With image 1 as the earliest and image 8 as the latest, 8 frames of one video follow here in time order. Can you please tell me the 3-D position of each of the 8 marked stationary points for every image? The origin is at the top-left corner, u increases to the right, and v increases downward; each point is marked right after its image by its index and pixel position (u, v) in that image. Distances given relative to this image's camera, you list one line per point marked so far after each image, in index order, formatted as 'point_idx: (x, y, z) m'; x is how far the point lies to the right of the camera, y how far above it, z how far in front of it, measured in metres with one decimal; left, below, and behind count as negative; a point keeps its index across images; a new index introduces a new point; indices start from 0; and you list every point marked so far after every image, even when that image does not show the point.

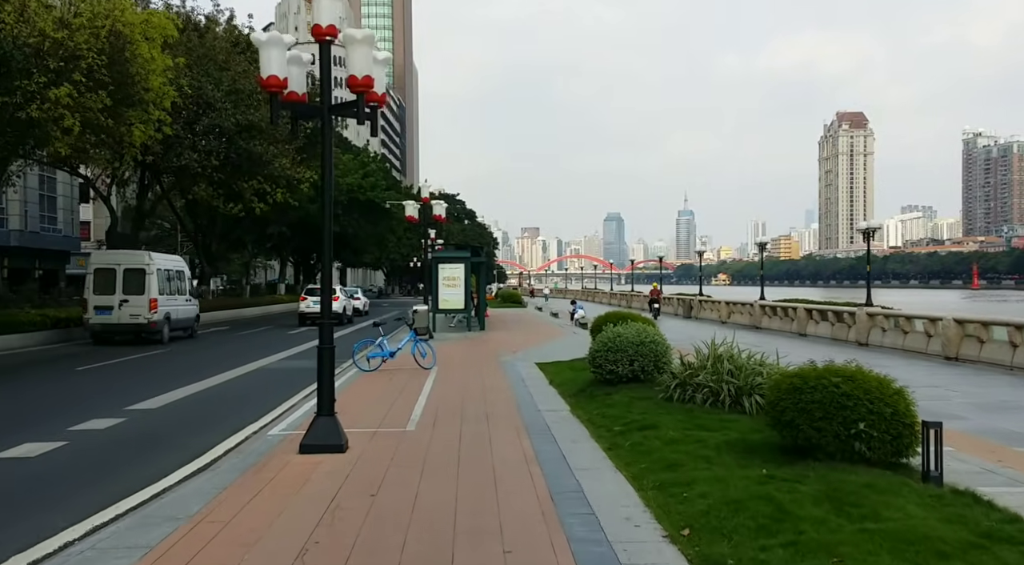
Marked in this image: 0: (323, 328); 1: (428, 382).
0: (-2.2, -0.5, +7.4) m
1: (-1.7, -2.0, +13.3) m
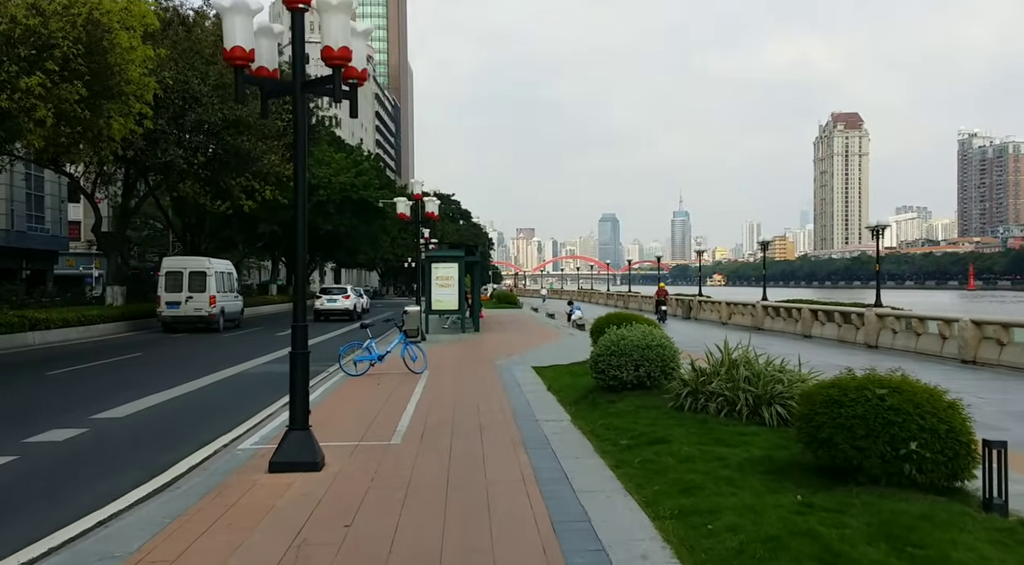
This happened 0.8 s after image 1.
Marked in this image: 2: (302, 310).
0: (-2.2, -0.5, +6.7) m
1: (-1.8, -2.0, +12.5) m
2: (-2.1, -0.3, +6.7) m
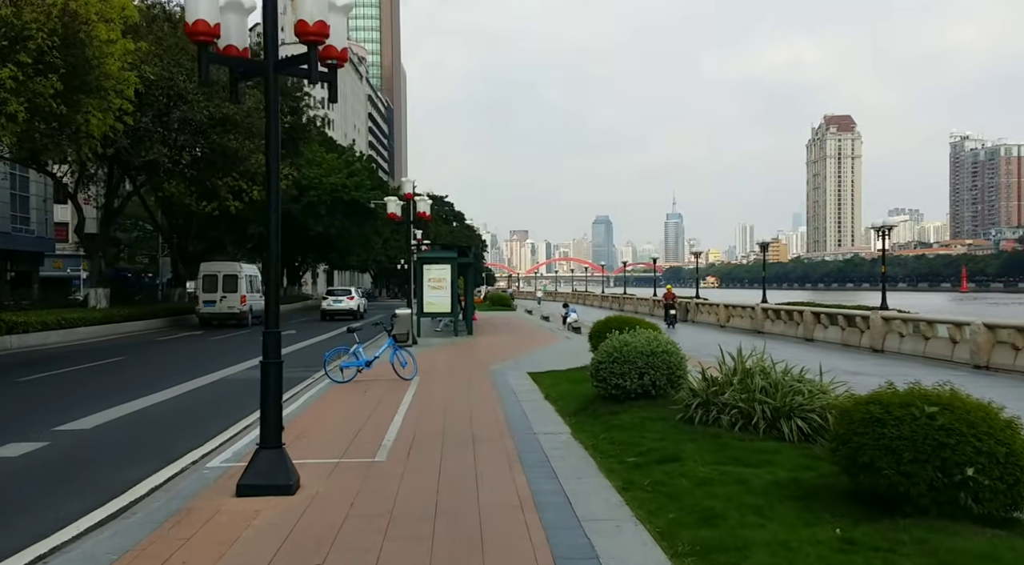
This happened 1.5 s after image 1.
0: (-2.2, -0.5, +6.0) m
1: (-1.9, -2.0, +11.9) m
2: (-2.2, -0.3, +6.0) m
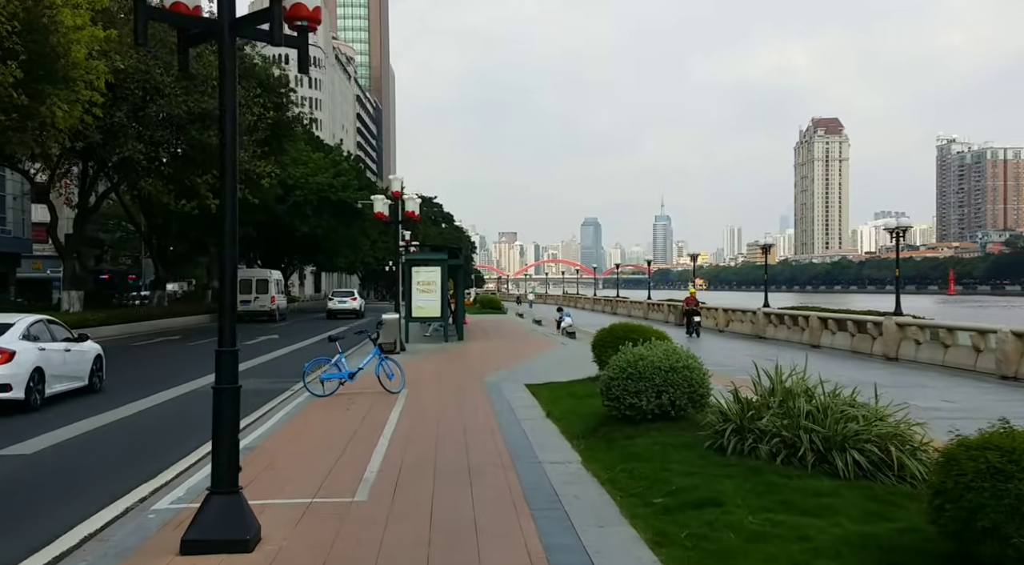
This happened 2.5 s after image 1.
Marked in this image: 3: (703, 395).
0: (-2.2, -0.6, +4.9) m
1: (-2.0, -2.1, +10.8) m
2: (-2.1, -0.3, +5.0) m
3: (+2.2, -1.3, +7.7) m
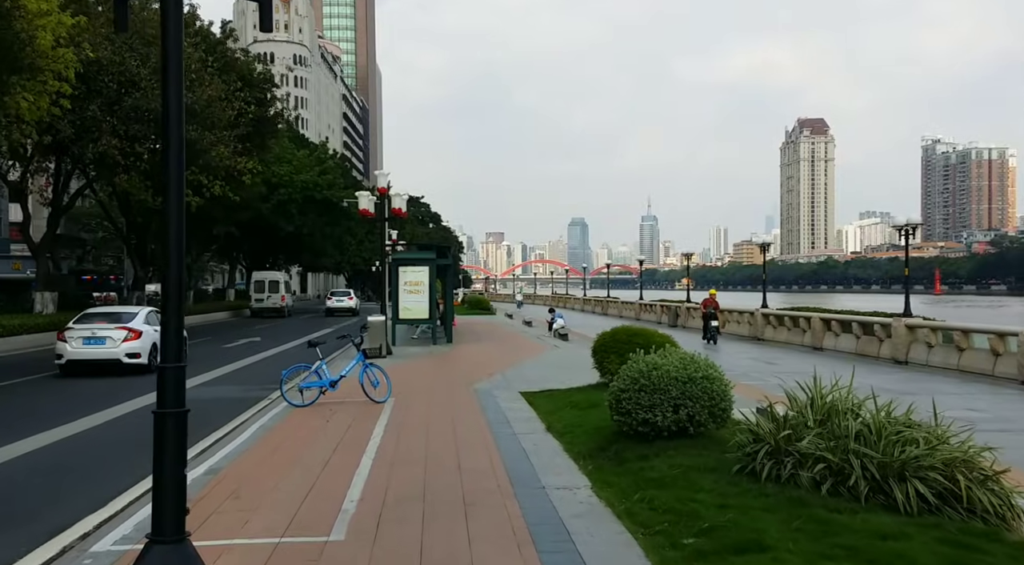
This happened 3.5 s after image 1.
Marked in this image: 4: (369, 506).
0: (-2.1, -0.6, +4.0) m
1: (-2.0, -2.1, +9.9) m
2: (-2.1, -0.4, +4.1) m
3: (+2.2, -1.3, +6.9) m
4: (-1.3, -2.0, +6.0) m
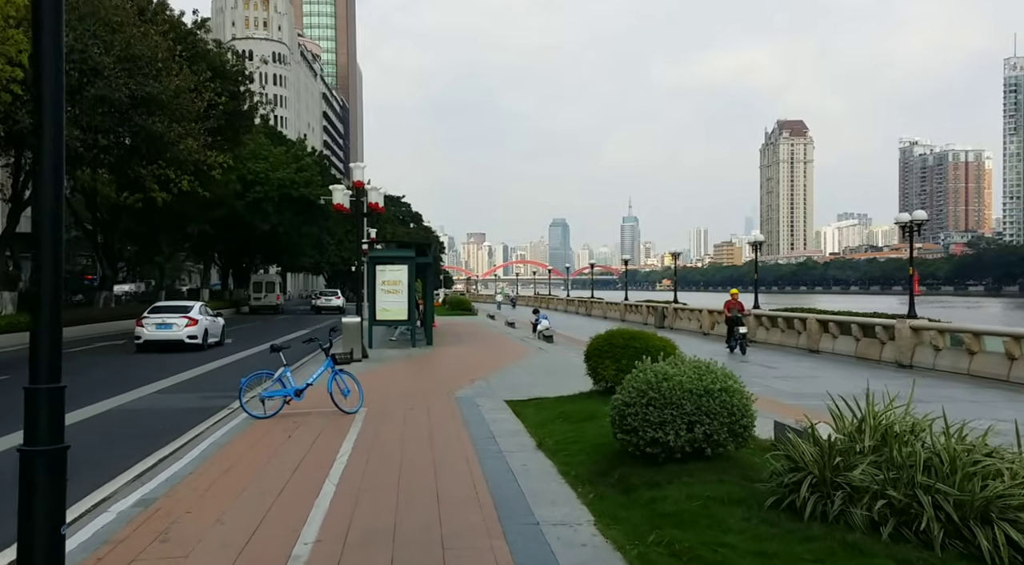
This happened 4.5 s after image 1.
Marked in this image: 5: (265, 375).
0: (-2.2, -0.6, +2.9) m
1: (-2.2, -2.1, +8.8) m
2: (-2.1, -0.3, +3.0) m
3: (+2.1, -1.3, +5.9) m
4: (-1.4, -2.0, +5.0) m
5: (-3.8, -1.4, +10.2) m
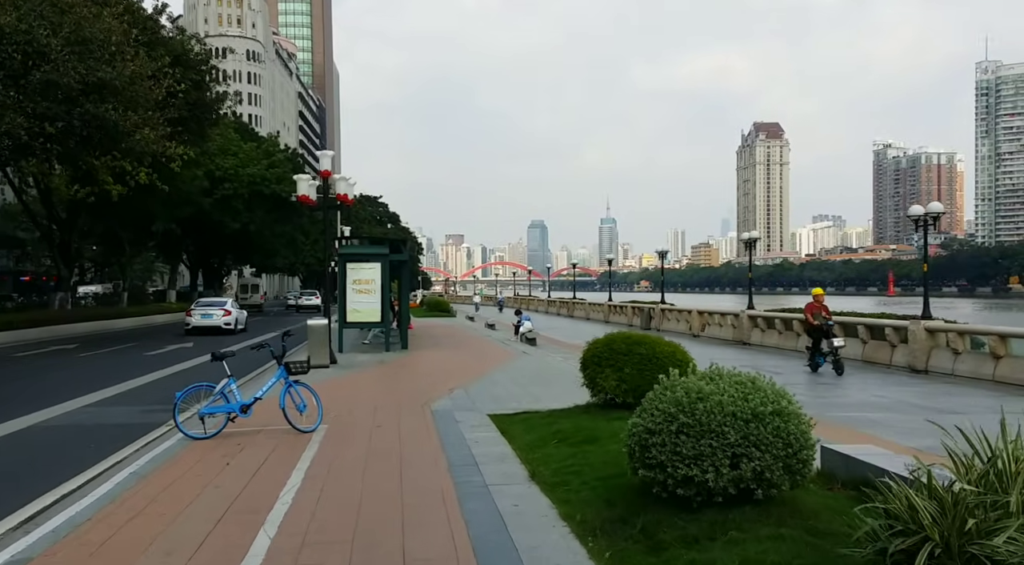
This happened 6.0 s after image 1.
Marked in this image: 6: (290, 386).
0: (-2.1, -0.5, +1.5) m
1: (-2.4, -2.0, +7.4) m
2: (-2.1, -0.3, +1.5) m
3: (+2.0, -1.2, +4.6) m
4: (-1.4, -1.9, +3.5) m
5: (-4.0, -1.4, +8.7) m
6: (-3.0, -1.4, +8.9) m
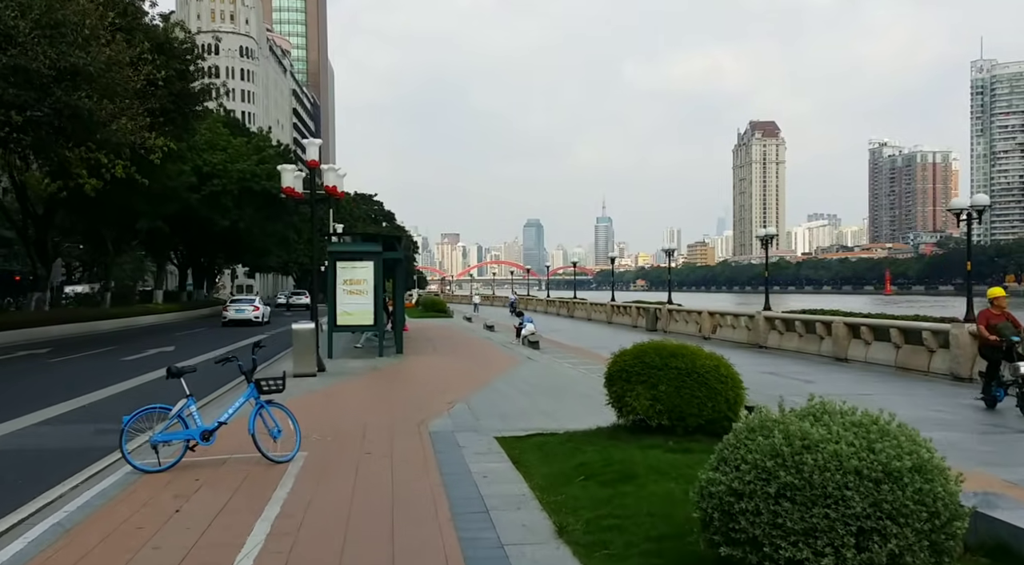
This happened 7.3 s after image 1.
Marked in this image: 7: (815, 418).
0: (-2.0, -0.5, +0.1) m
1: (-2.2, -2.1, +6.0) m
2: (-1.9, -0.3, +0.2) m
3: (+2.2, -1.3, +3.3) m
4: (-1.3, -2.0, +2.2) m
5: (-3.9, -1.4, +7.3) m
6: (-2.9, -1.4, +7.6) m
7: (+1.6, -0.7, +3.6) m
